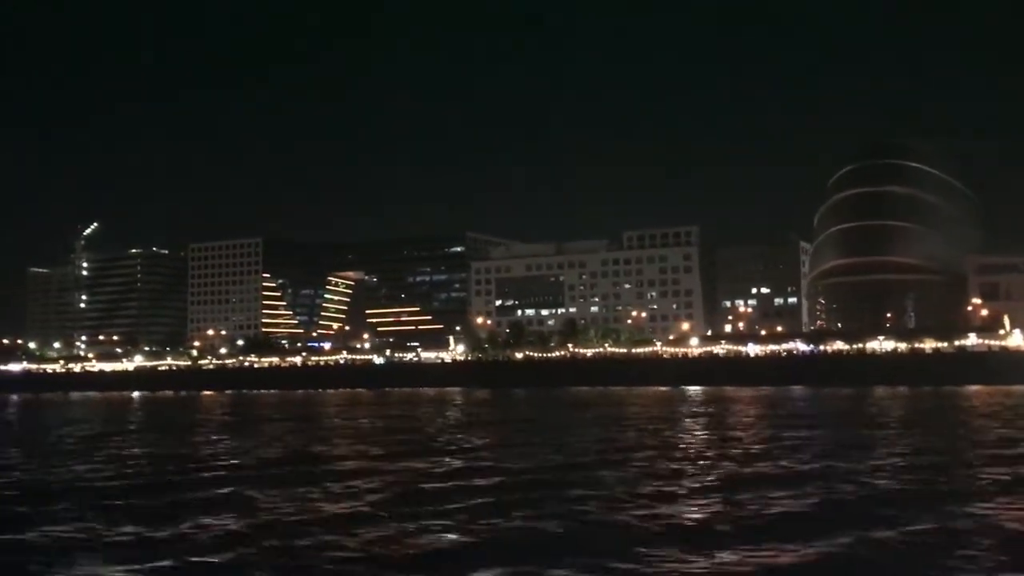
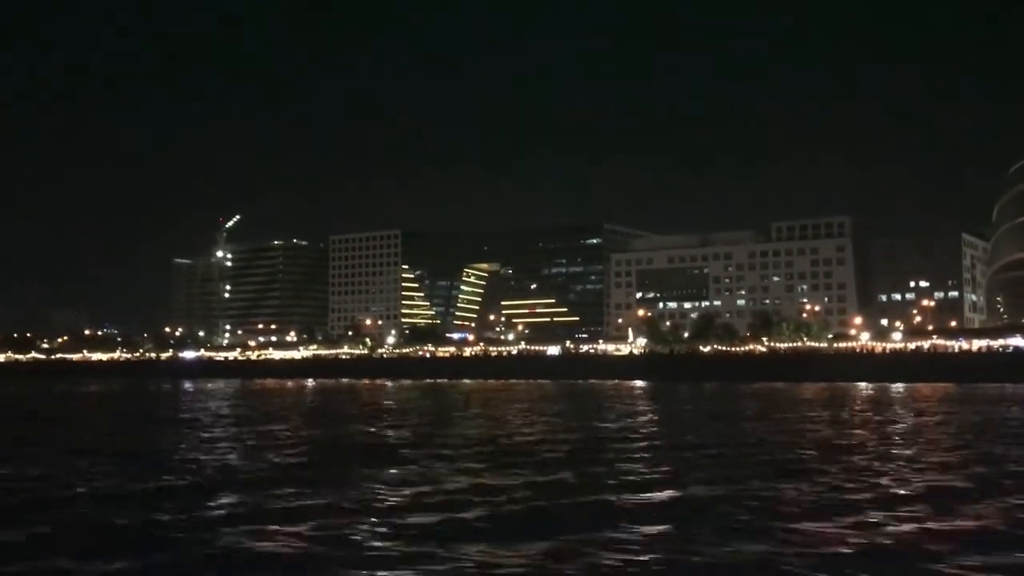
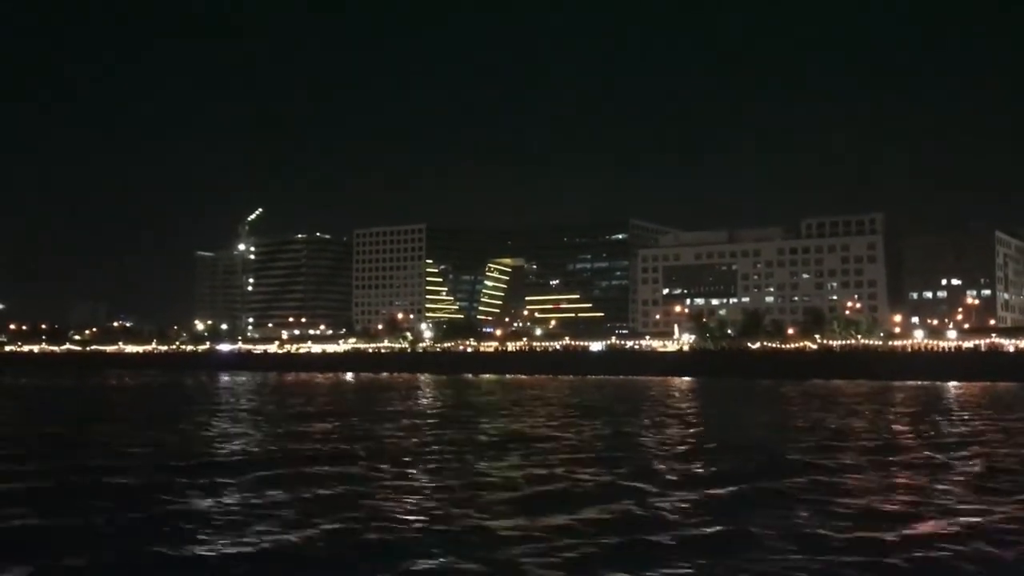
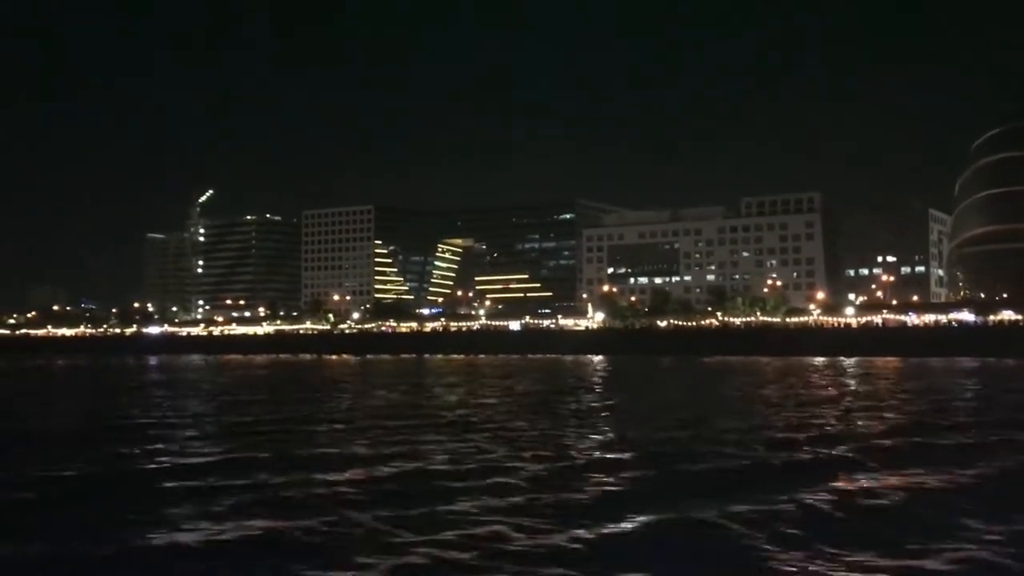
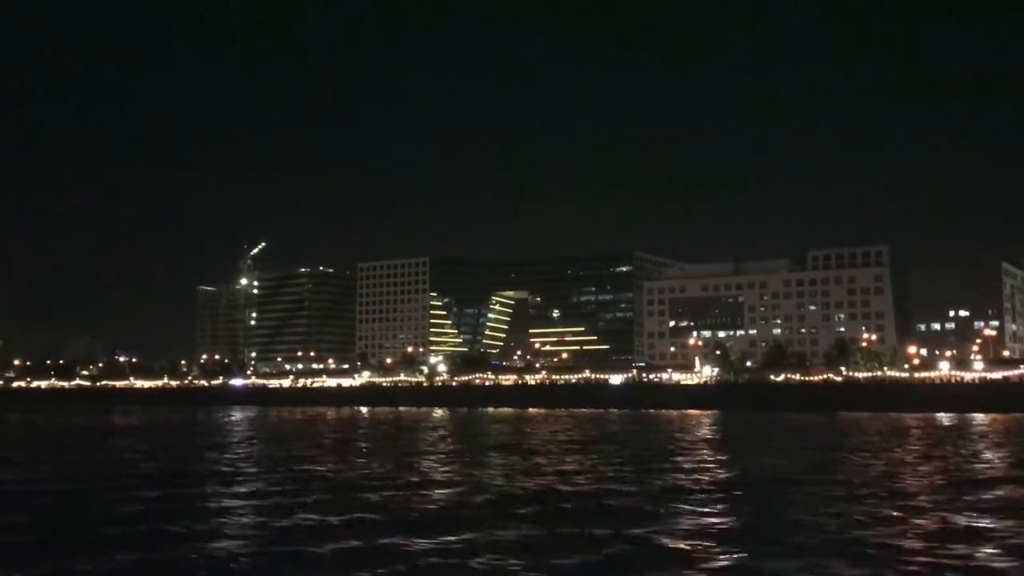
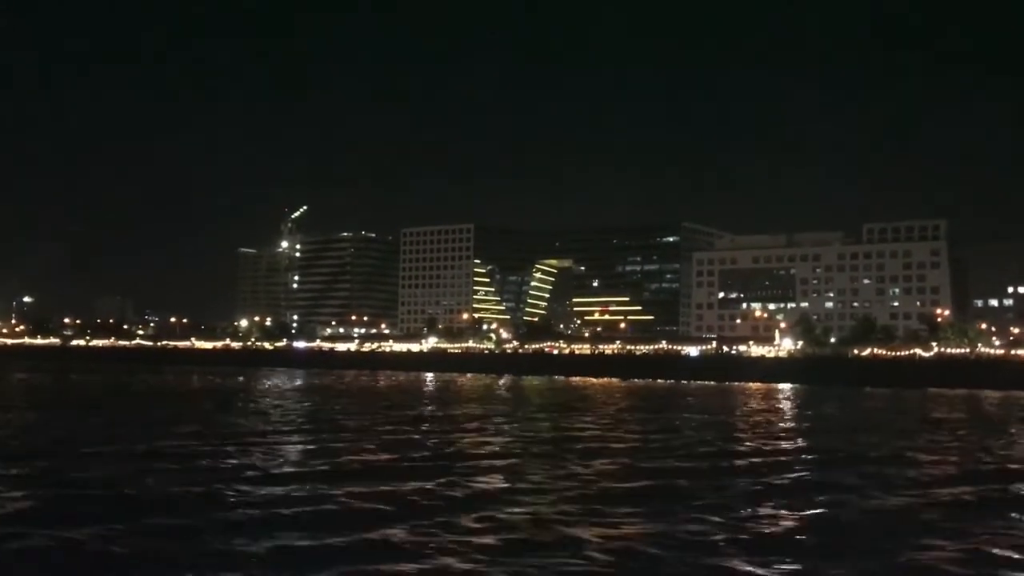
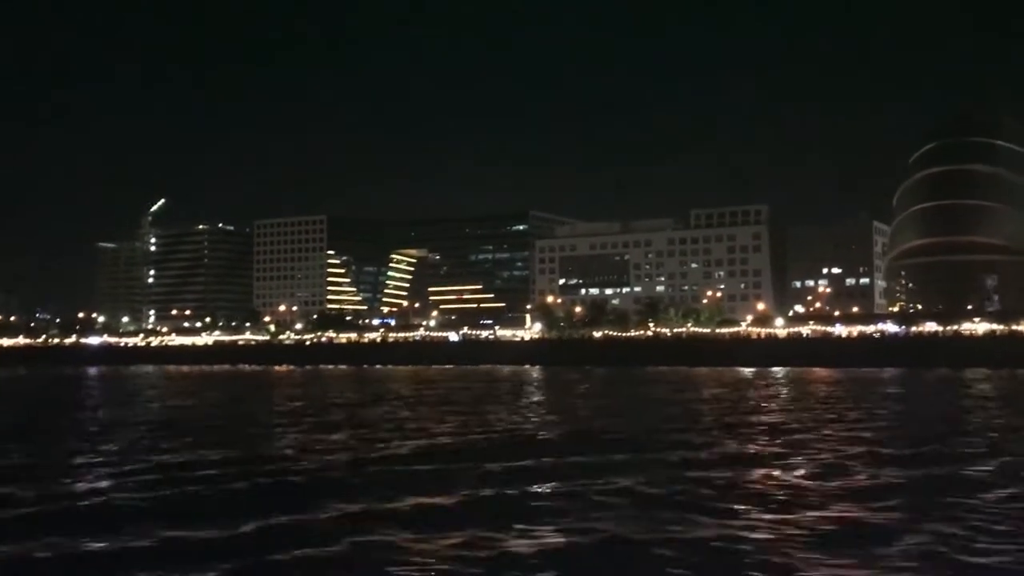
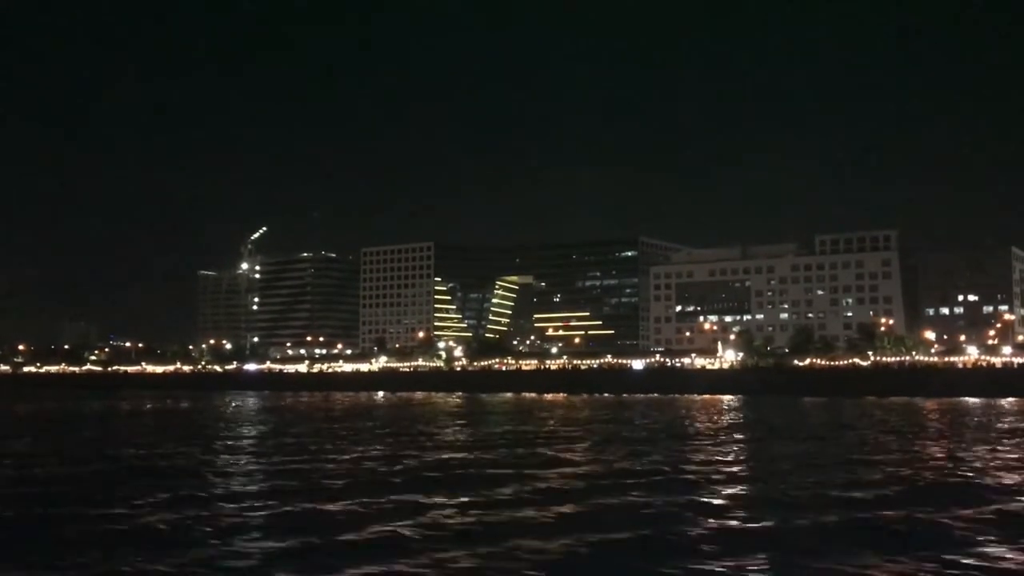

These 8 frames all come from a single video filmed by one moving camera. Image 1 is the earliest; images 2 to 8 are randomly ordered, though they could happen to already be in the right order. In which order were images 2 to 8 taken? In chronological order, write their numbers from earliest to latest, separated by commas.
7, 4, 2, 3, 5, 8, 6
